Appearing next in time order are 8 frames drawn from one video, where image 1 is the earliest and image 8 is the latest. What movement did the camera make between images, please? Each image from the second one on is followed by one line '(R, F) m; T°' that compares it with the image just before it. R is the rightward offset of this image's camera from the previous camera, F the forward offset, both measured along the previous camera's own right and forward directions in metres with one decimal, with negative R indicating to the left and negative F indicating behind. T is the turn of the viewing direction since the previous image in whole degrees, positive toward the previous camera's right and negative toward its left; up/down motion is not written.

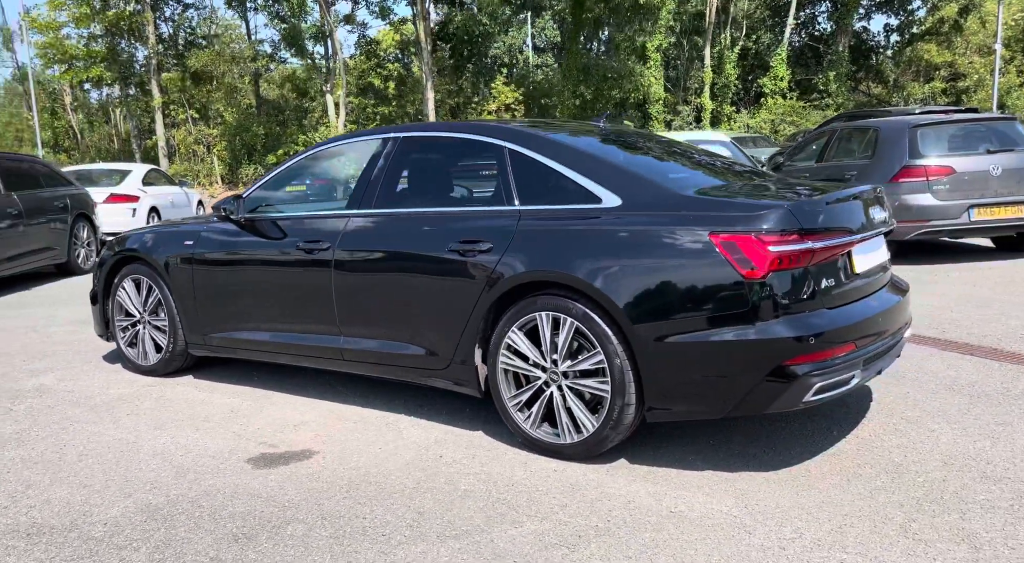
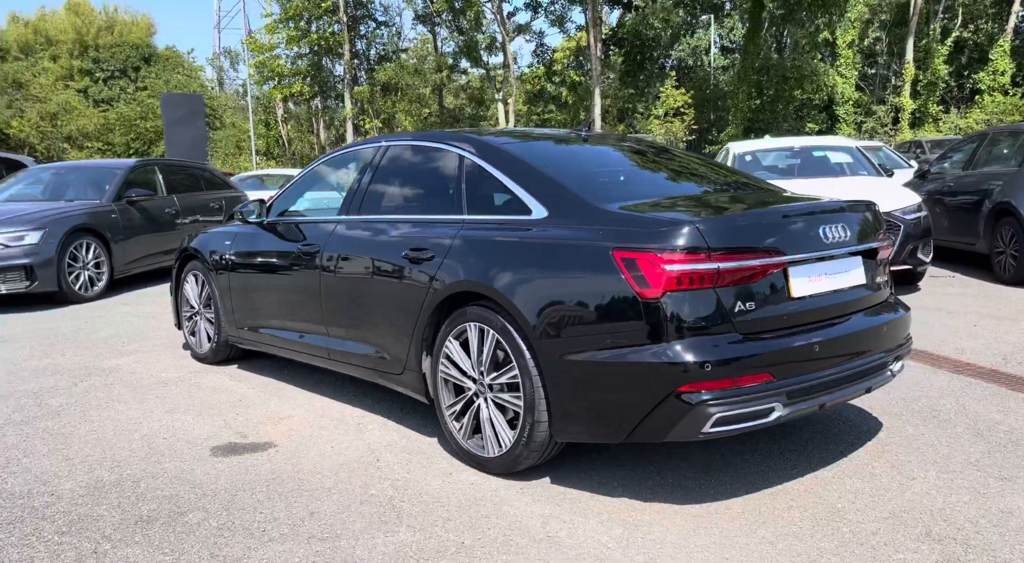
(+1.1, +0.1) m; -13°
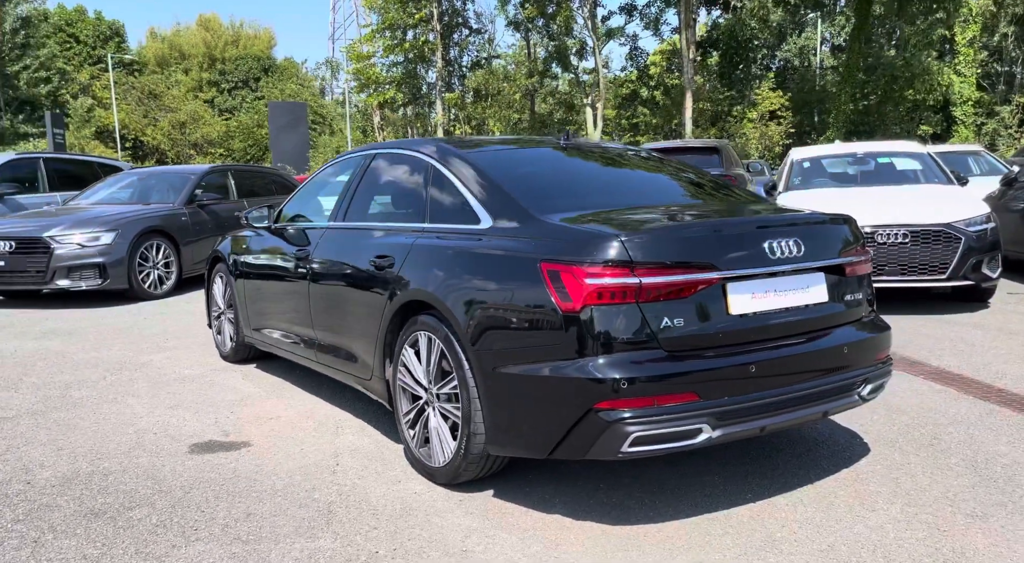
(+0.6, +0.1) m; -7°
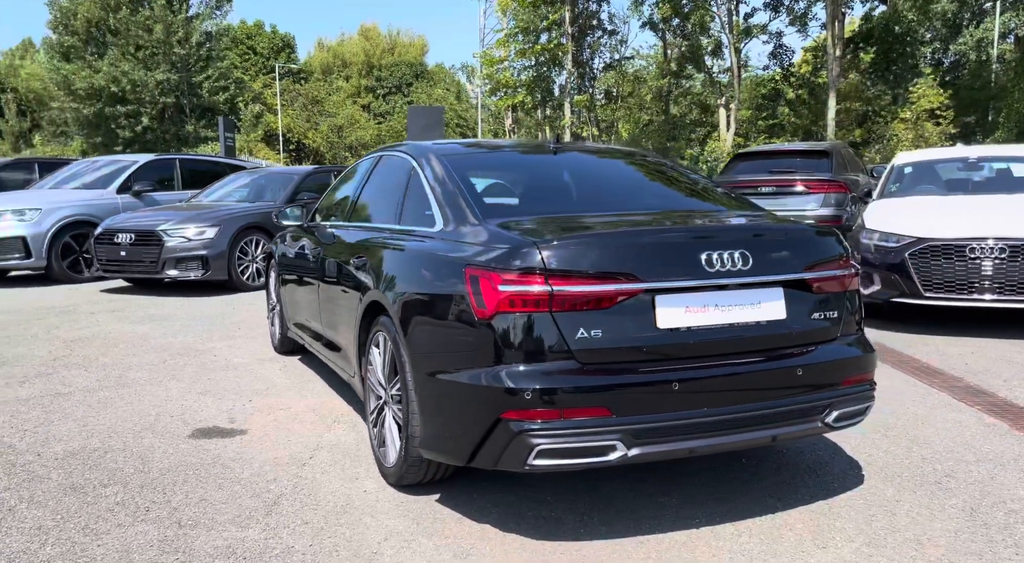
(+0.8, +0.1) m; -10°
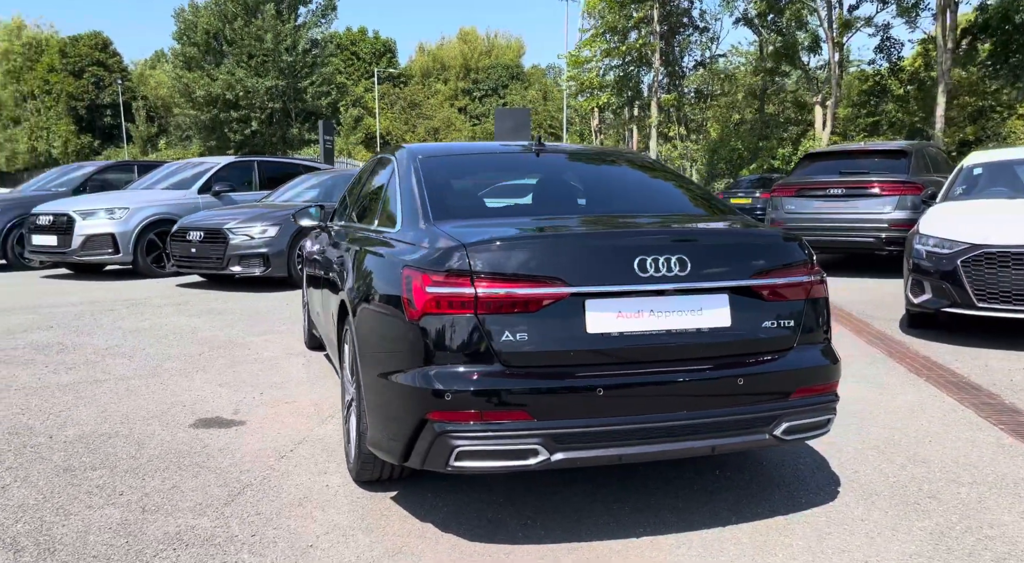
(+0.6, 0.0) m; -7°
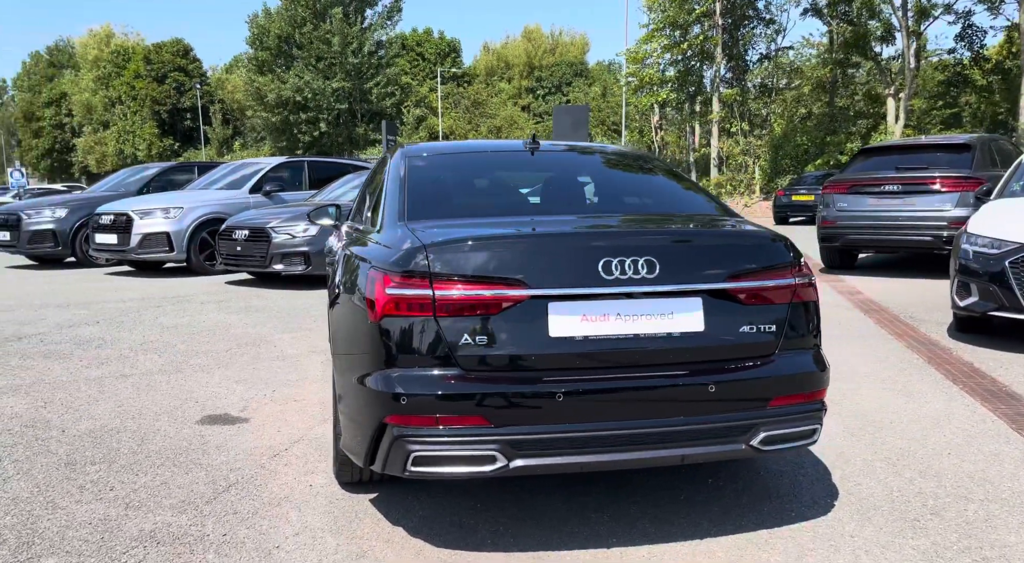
(+0.4, +0.1) m; -5°
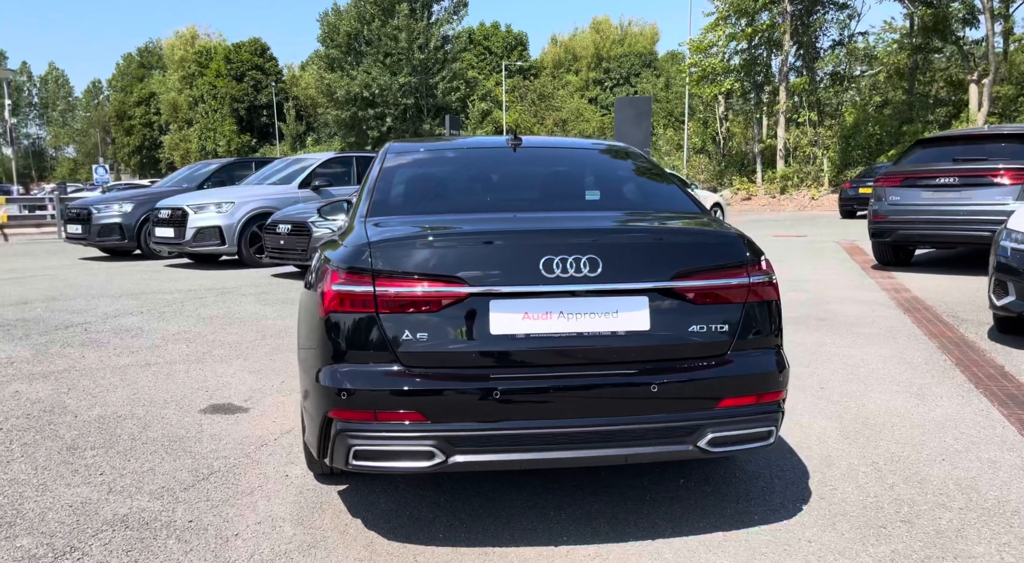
(+0.4, 0.0) m; -5°
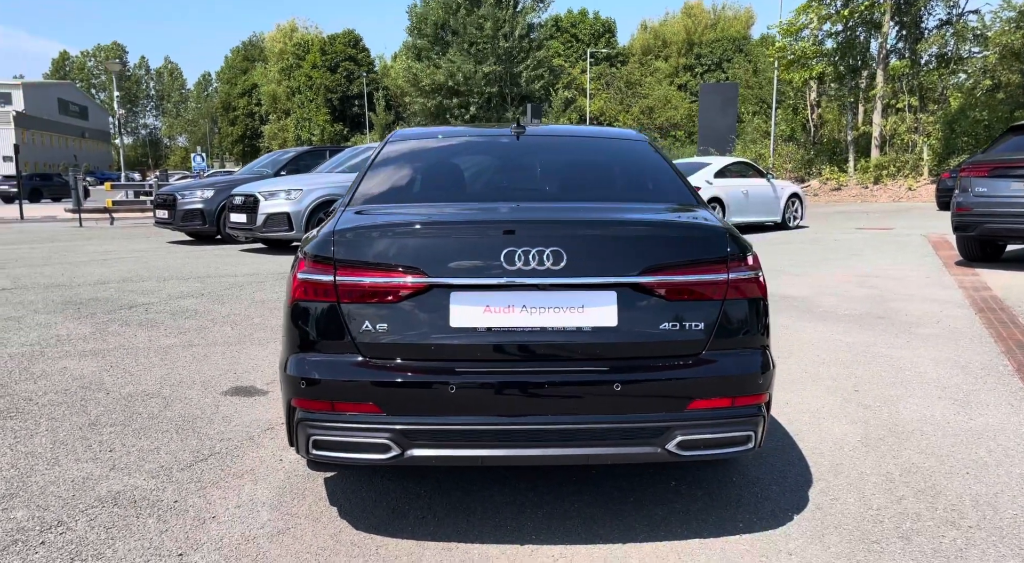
(+0.4, +0.1) m; -6°
